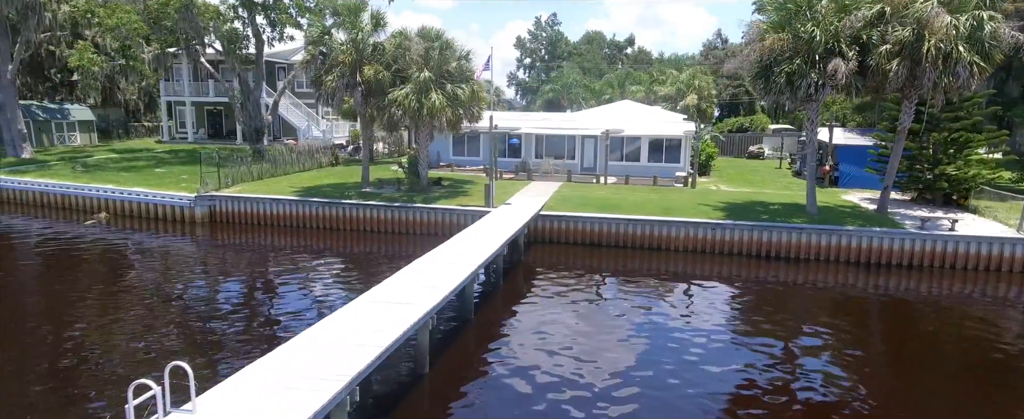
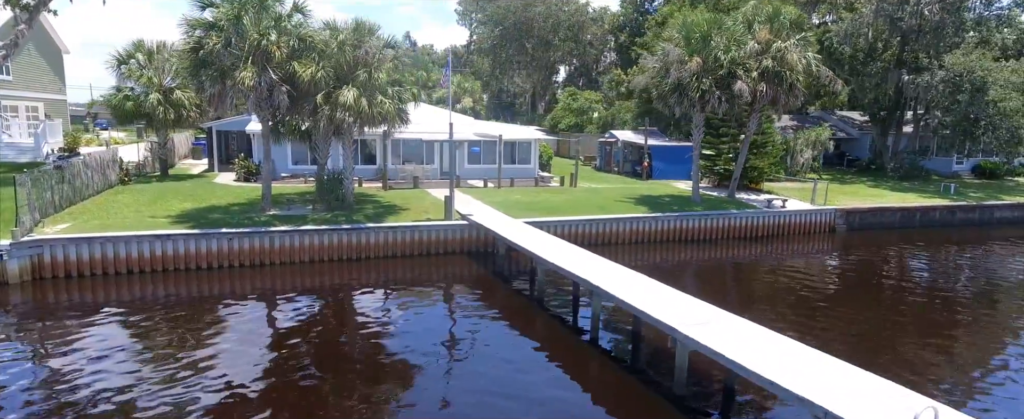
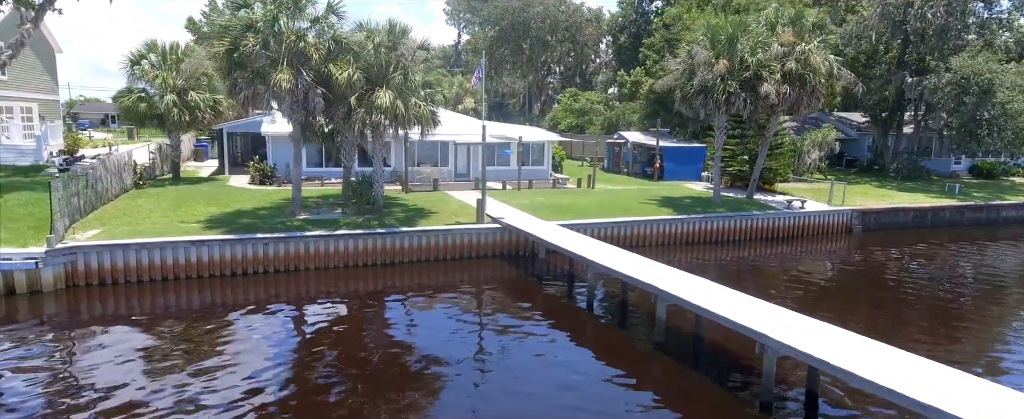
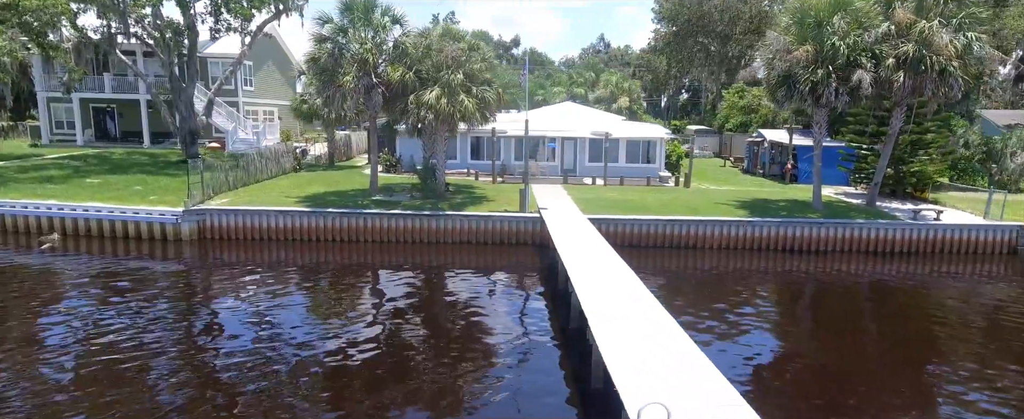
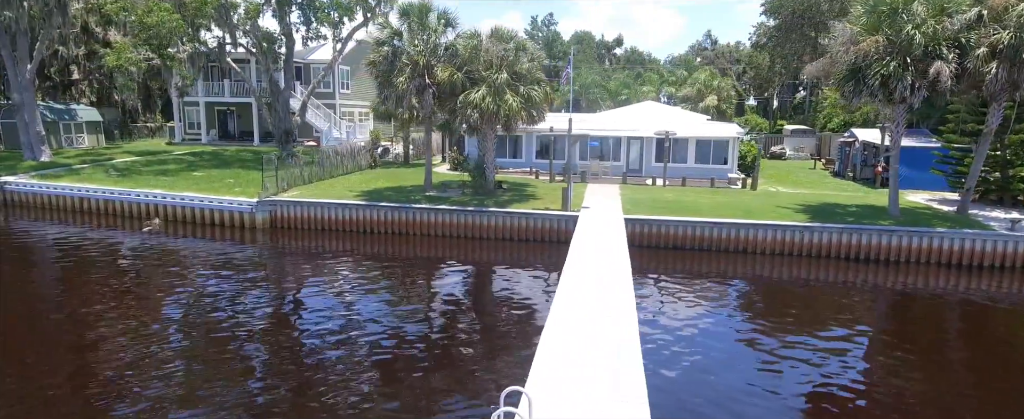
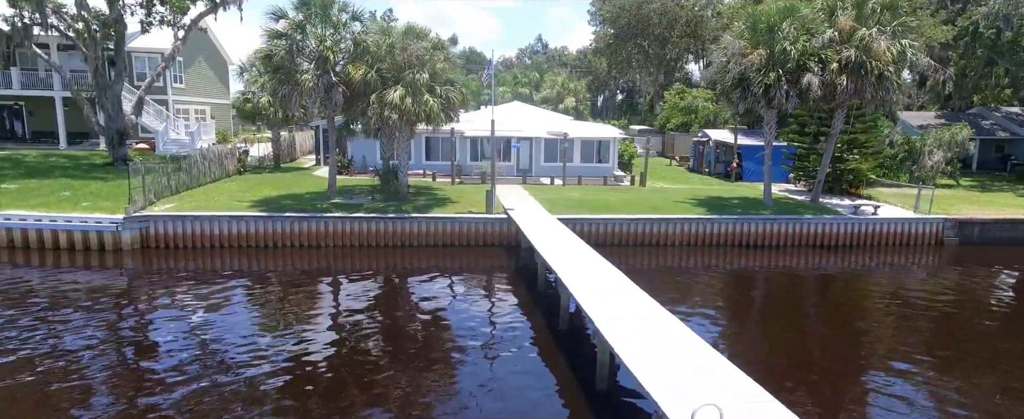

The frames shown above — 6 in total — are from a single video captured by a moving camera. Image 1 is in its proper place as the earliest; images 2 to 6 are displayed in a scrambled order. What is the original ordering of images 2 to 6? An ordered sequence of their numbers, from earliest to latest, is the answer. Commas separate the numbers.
5, 4, 6, 2, 3
